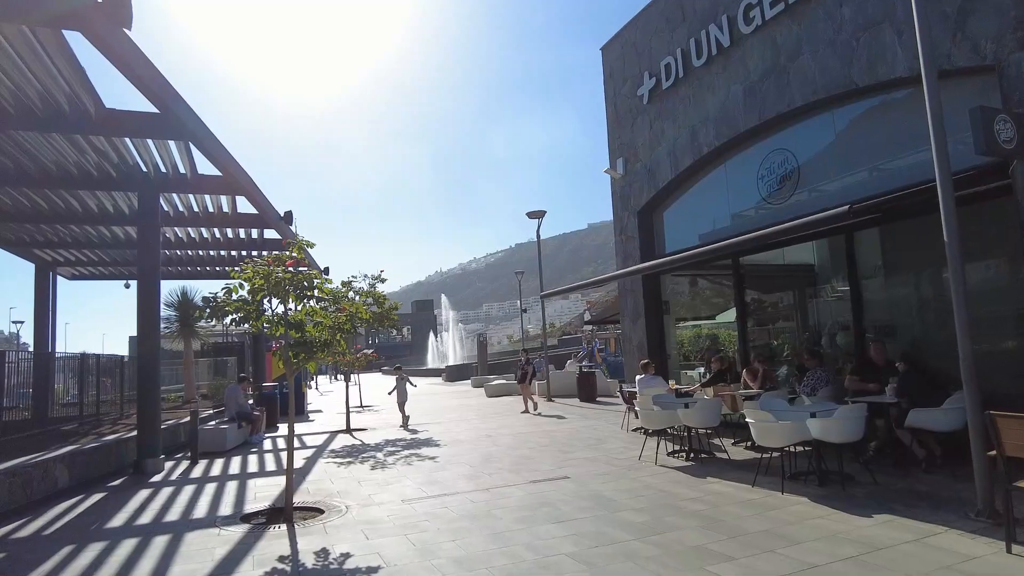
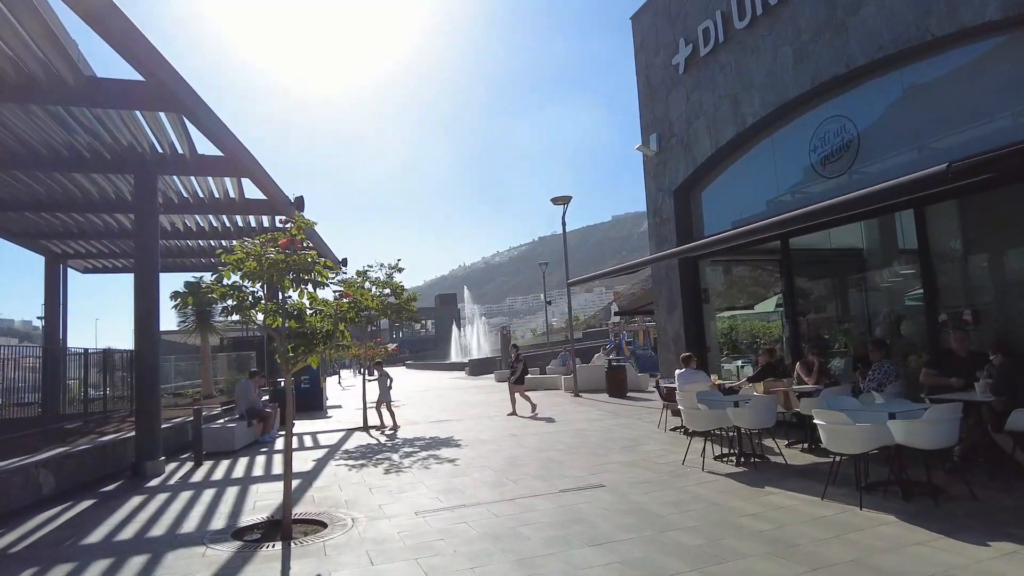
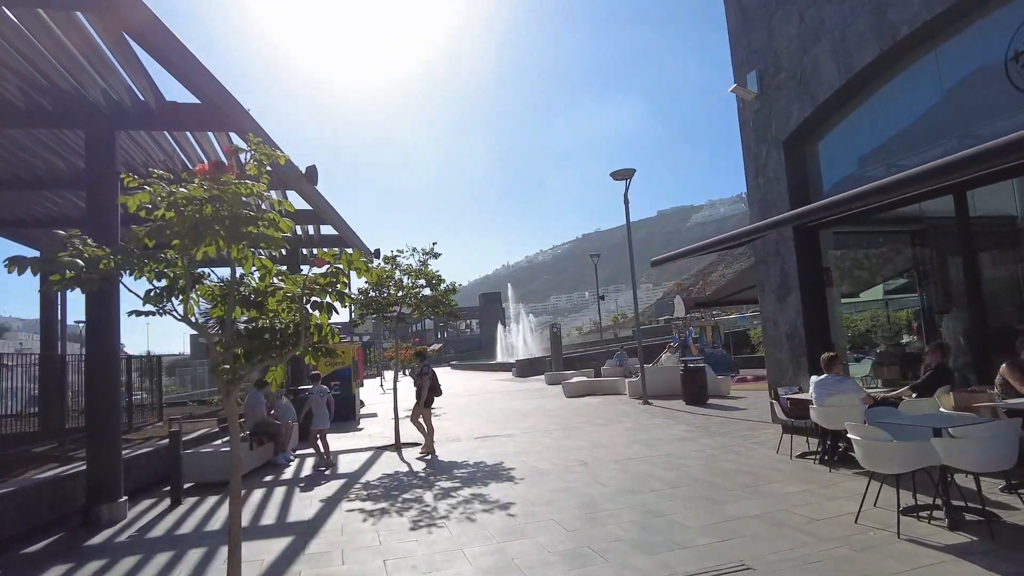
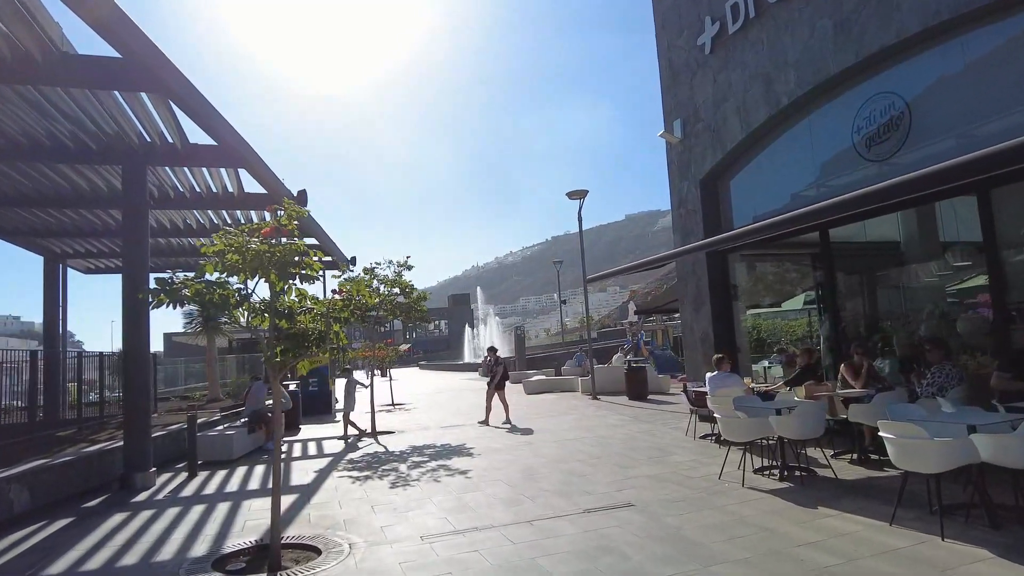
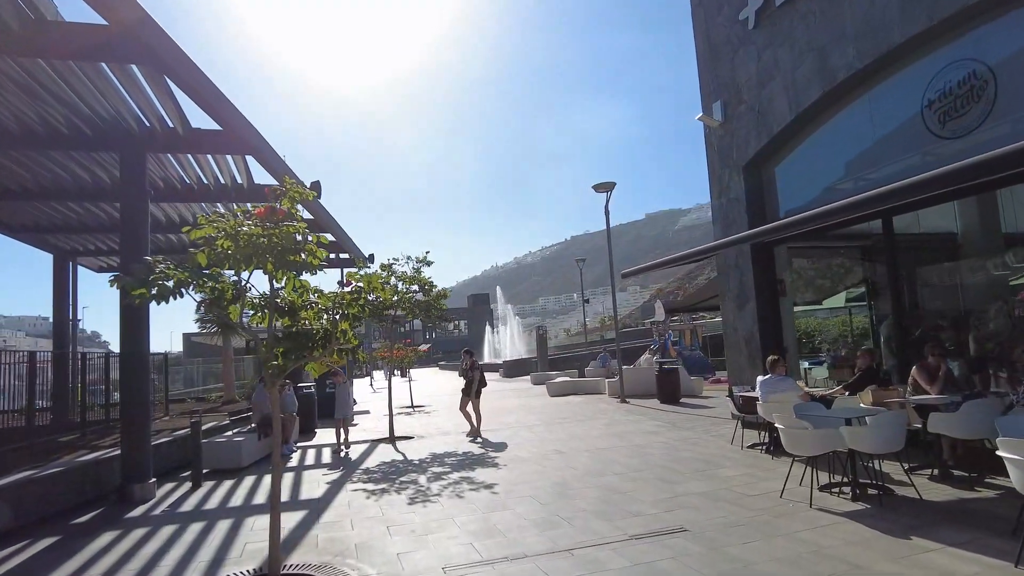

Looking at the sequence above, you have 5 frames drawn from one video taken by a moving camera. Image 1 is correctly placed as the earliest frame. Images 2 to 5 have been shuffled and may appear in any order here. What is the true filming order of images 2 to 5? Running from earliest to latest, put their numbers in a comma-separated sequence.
2, 4, 5, 3
